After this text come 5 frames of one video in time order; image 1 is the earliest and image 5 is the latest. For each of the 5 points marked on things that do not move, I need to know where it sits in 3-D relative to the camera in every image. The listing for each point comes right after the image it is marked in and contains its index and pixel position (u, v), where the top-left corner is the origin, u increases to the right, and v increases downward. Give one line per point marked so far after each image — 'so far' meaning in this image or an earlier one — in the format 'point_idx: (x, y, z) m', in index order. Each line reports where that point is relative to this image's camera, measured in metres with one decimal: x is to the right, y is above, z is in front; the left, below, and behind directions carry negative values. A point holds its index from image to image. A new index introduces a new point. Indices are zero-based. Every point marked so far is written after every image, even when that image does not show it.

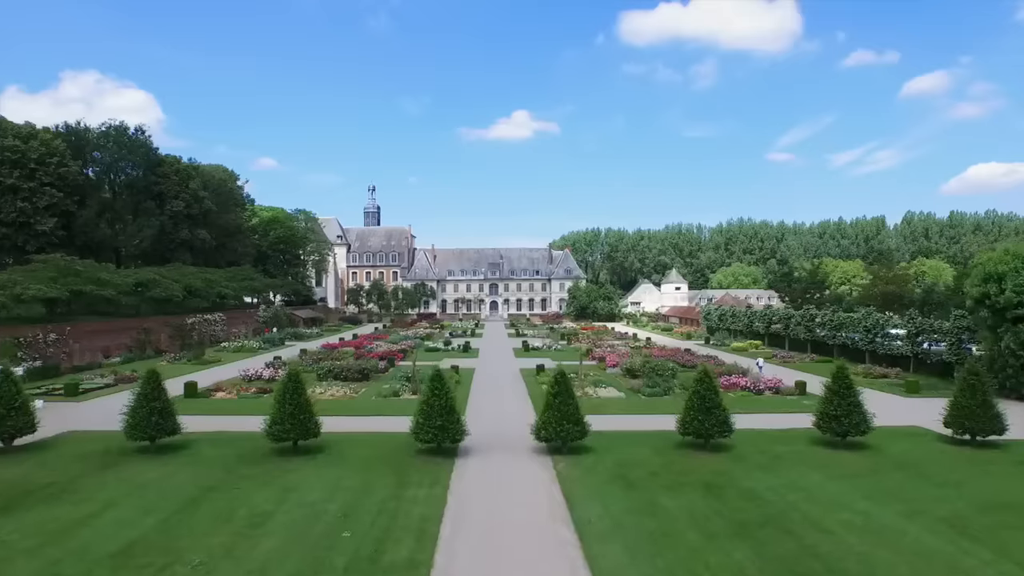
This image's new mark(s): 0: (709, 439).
0: (+8.2, -6.4, +17.3) m
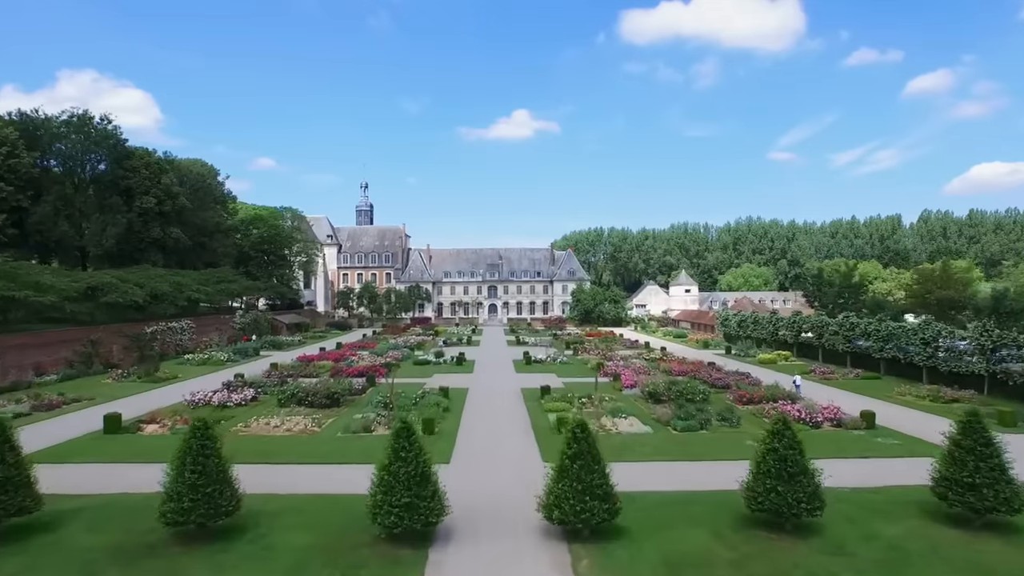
0: (+8.2, -6.8, +12.2) m
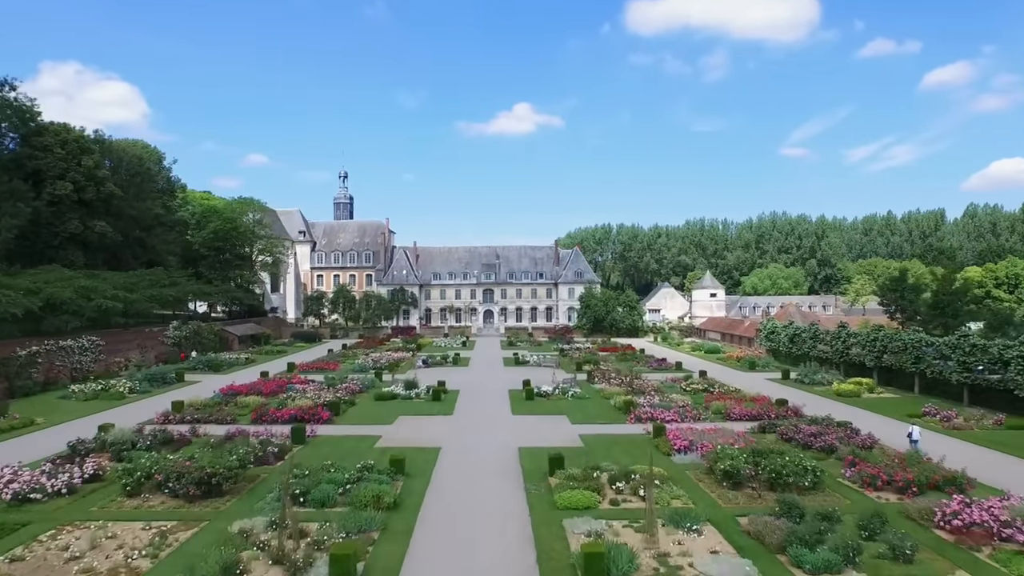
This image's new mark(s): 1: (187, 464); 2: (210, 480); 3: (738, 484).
0: (+7.8, -7.4, +1.9) m
1: (-13.1, -7.1, +16.7) m
2: (-11.9, -7.6, +16.4) m
3: (+9.2, -7.9, +16.7) m
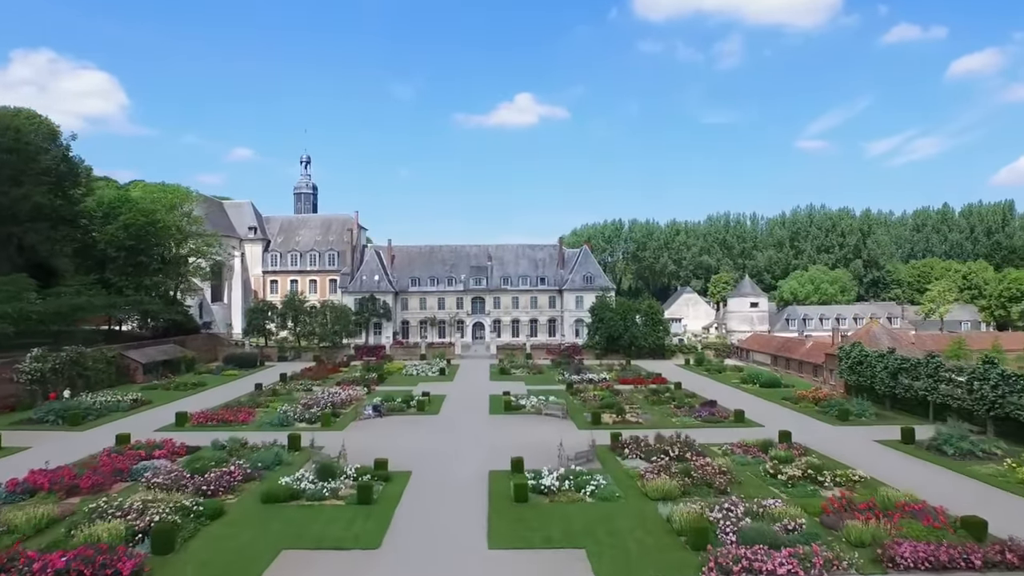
0: (+6.7, -8.5, -10.6) m
1: (-14.1, -8.3, +4.4) m
2: (-12.9, -8.7, +4.0) m
3: (+8.2, -9.0, +4.2) m
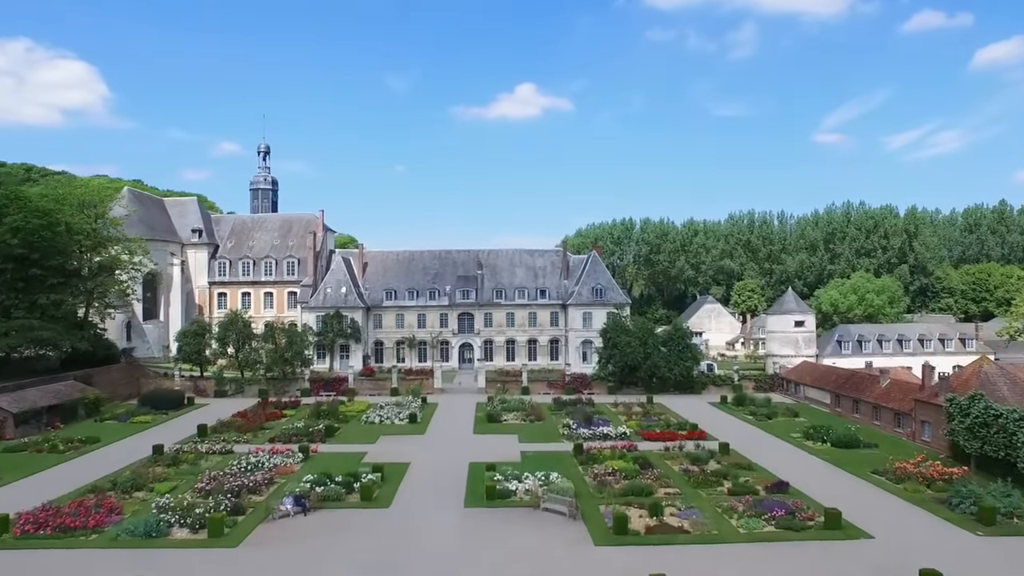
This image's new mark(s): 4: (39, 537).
0: (+5.7, -10.7, -20.1) m
1: (-15.0, -10.3, -5.0) m
2: (-13.8, -10.8, -5.3) m
3: (+7.3, -11.1, -5.3) m
4: (-20.7, -10.7, +18.1) m
